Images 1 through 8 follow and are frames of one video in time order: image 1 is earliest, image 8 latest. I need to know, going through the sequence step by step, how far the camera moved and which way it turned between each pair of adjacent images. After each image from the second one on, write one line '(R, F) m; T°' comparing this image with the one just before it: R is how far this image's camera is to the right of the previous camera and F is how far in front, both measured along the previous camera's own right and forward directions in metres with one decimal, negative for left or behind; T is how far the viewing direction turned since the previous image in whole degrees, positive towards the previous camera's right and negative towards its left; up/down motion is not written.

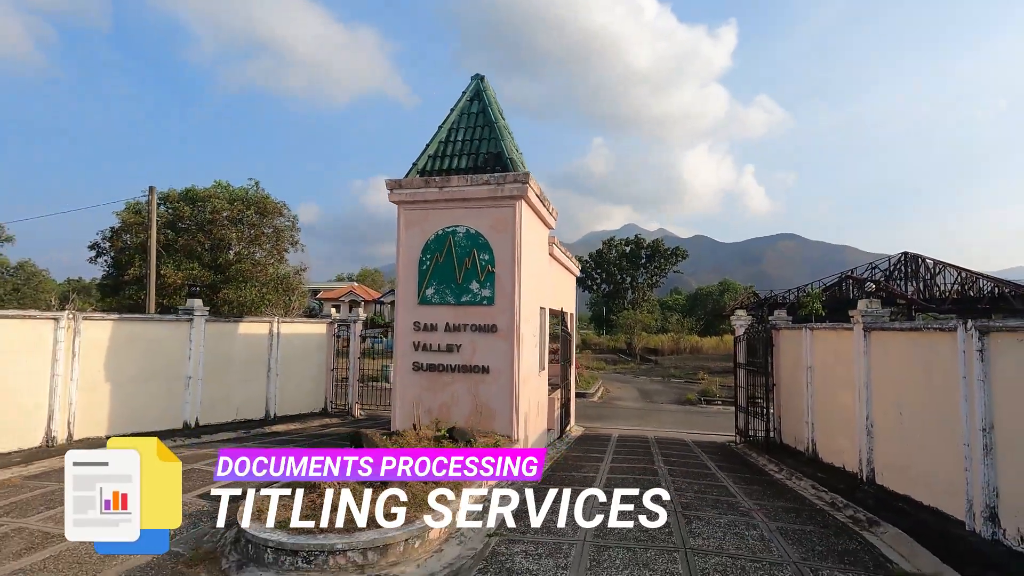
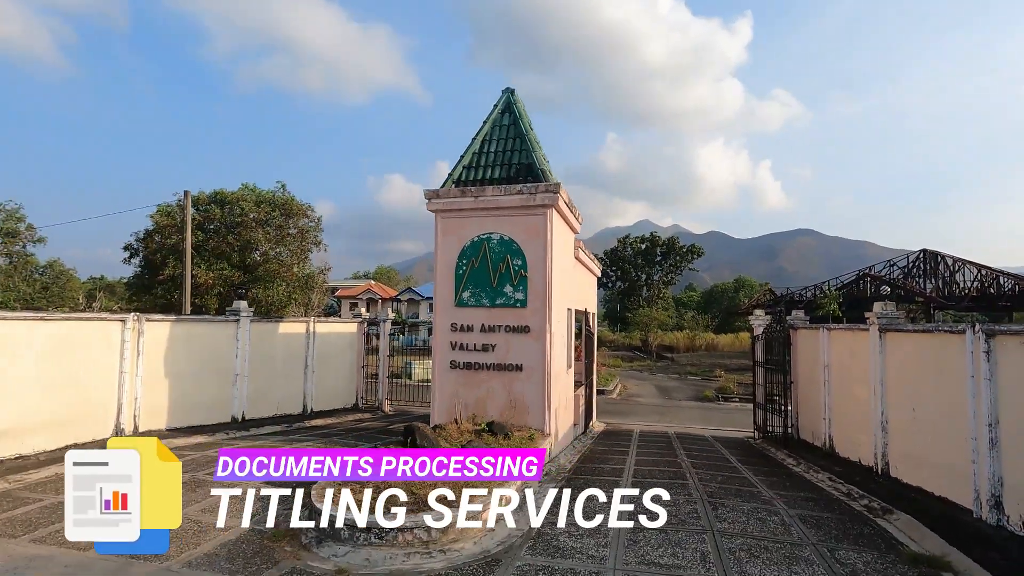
(-0.3, -0.5) m; -1°
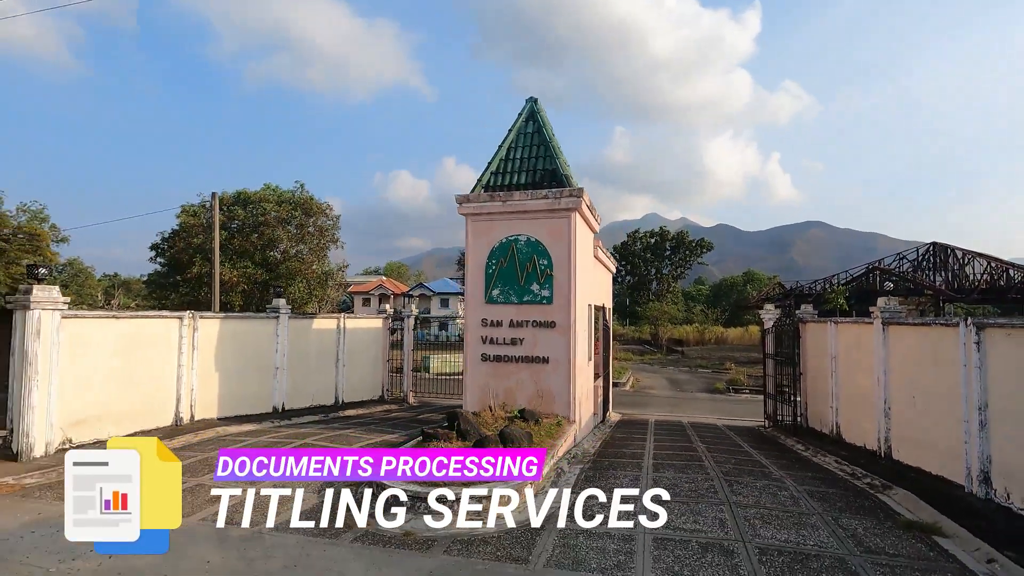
(-0.3, -0.6) m; -1°
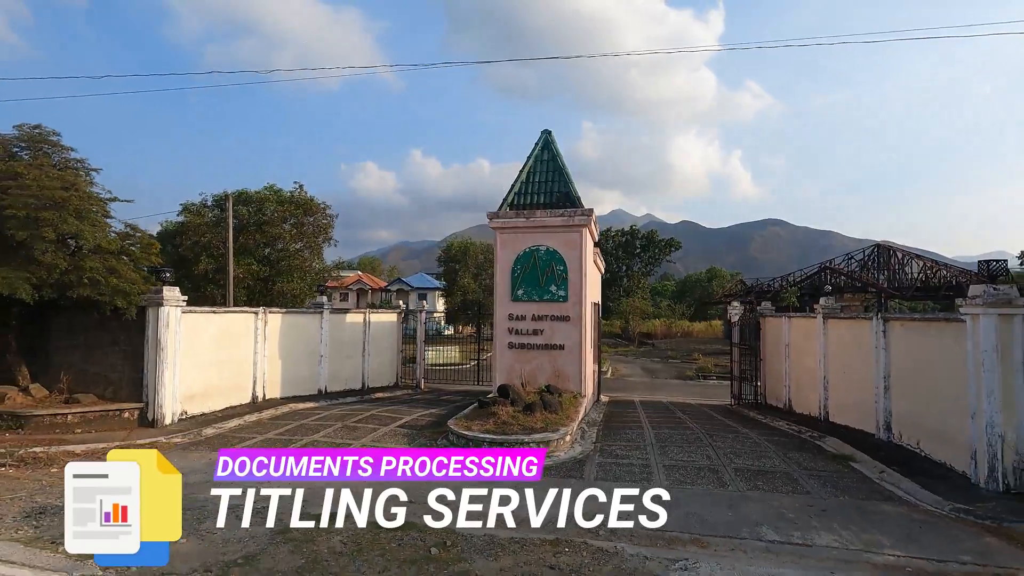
(-1.1, -2.0) m; +3°
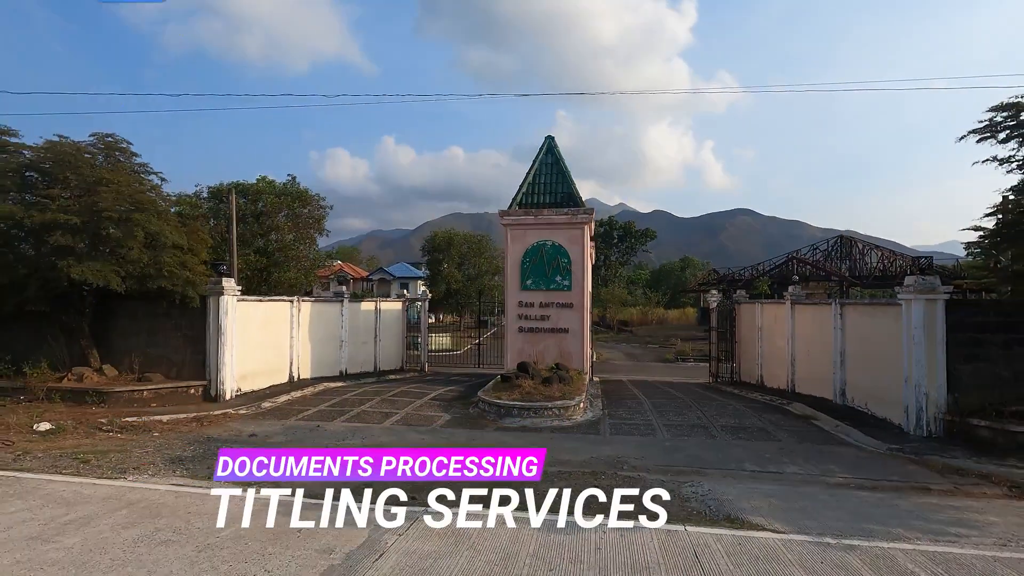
(-0.8, -1.4) m; +3°
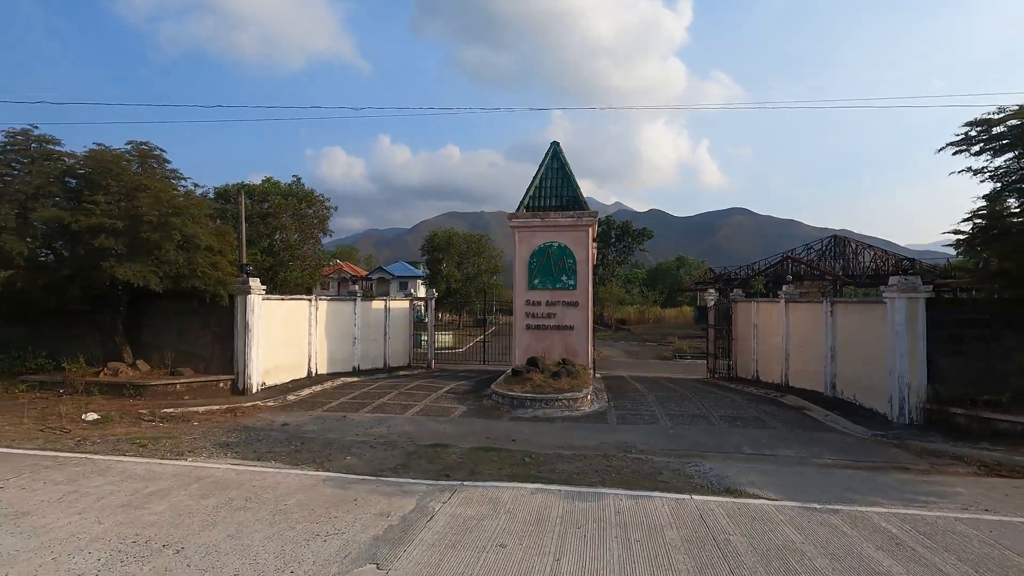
(-0.3, -0.6) m; 0°
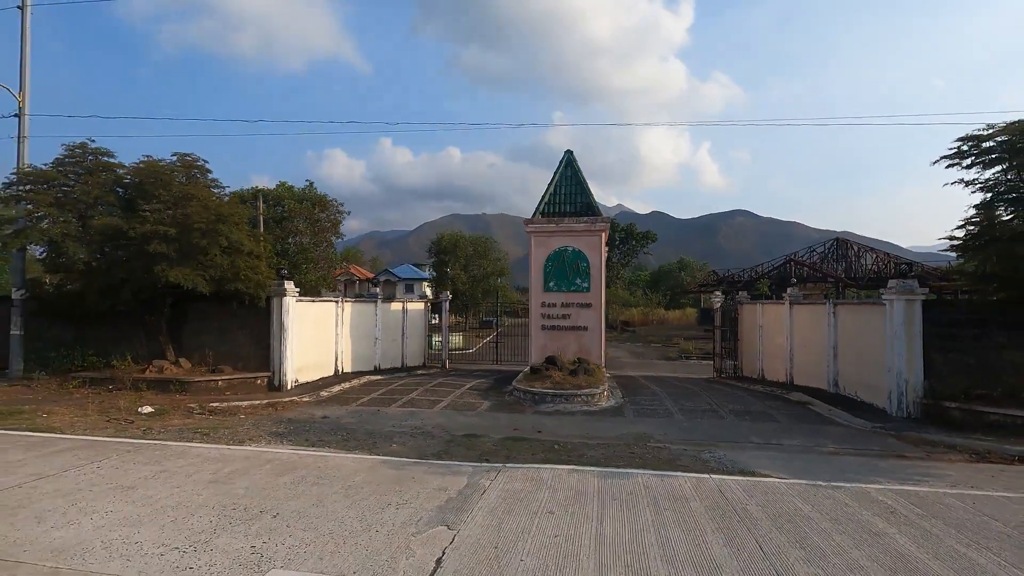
(-0.4, -0.6) m; 0°
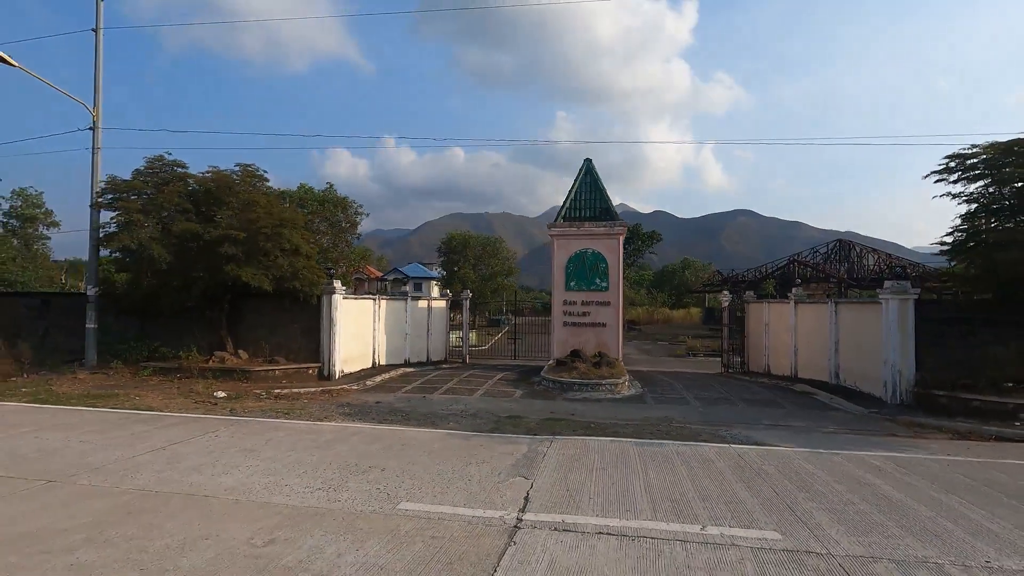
(-0.6, -1.1) m; 0°
